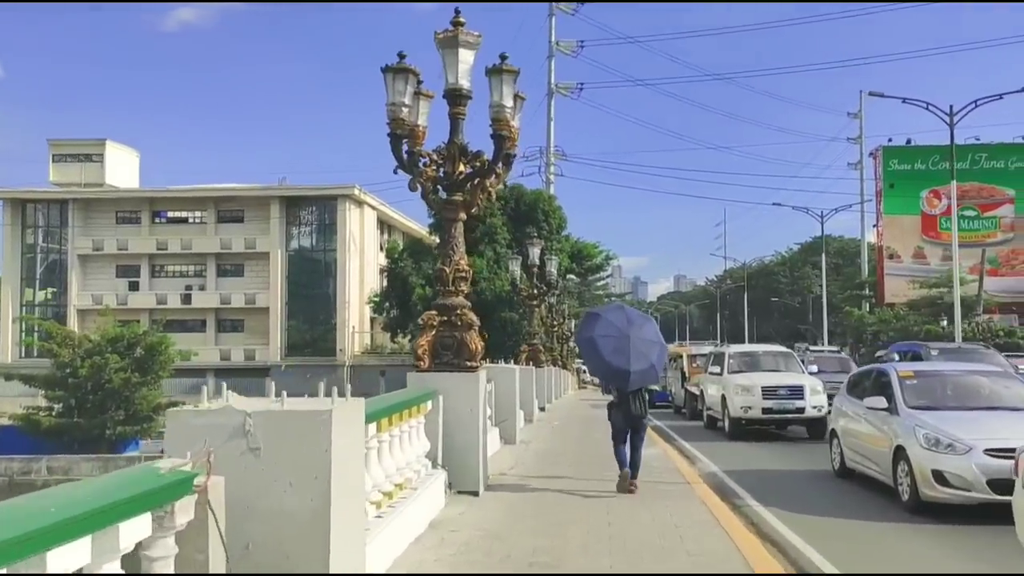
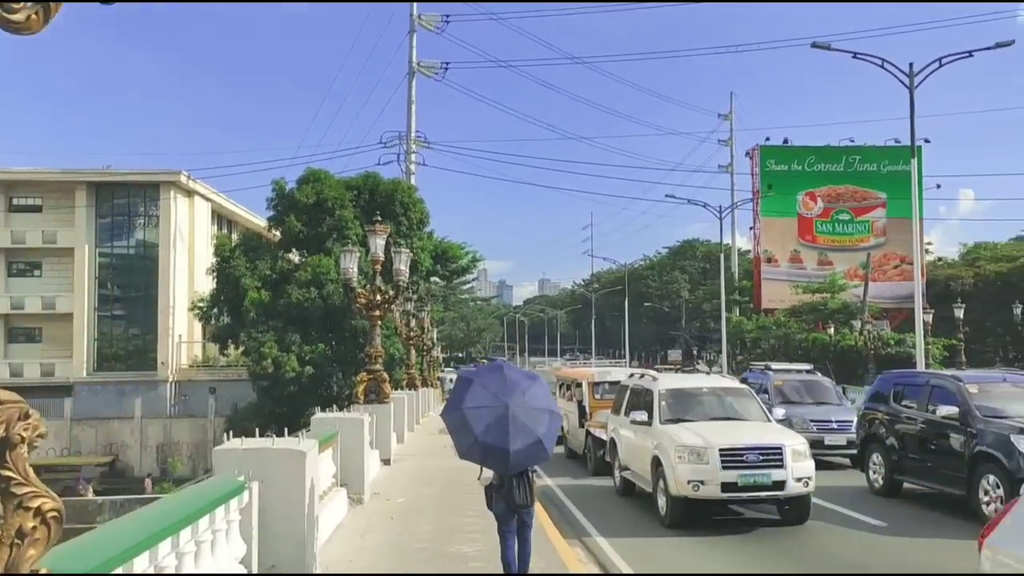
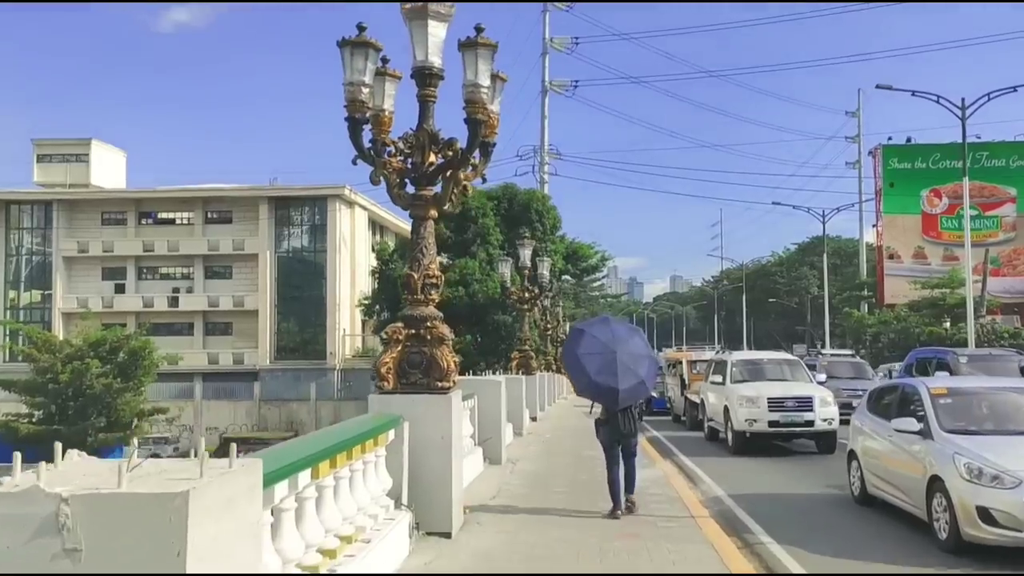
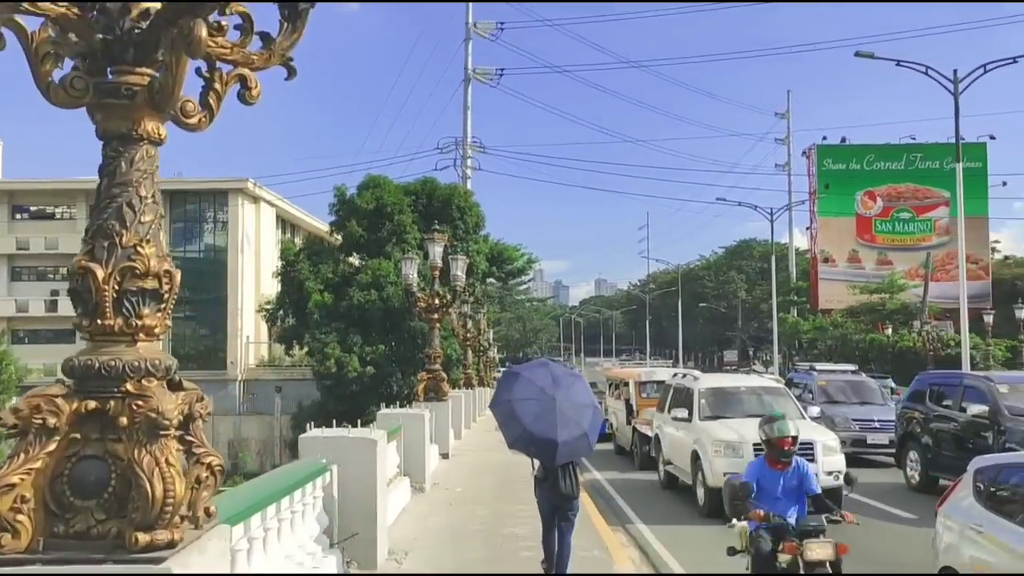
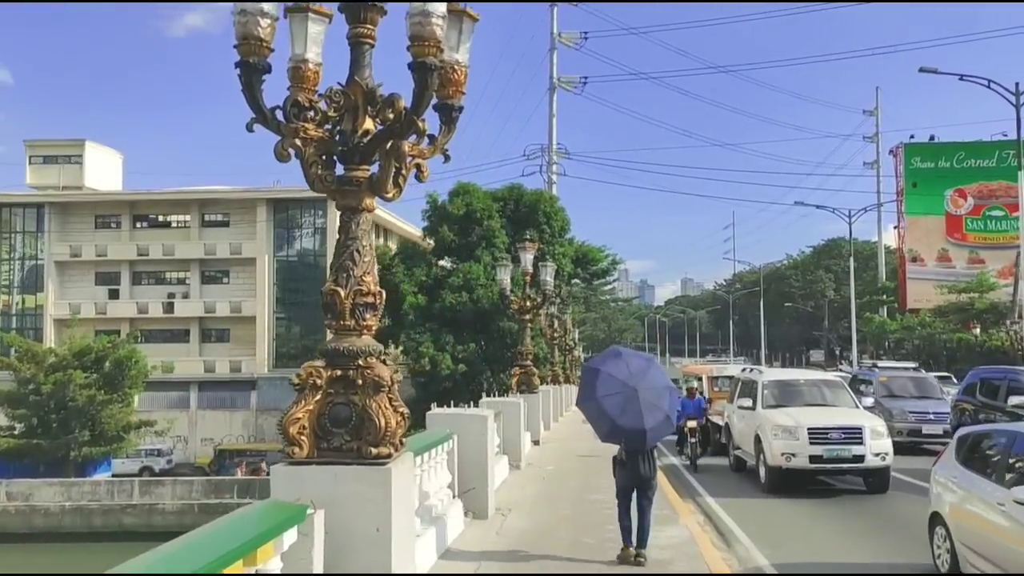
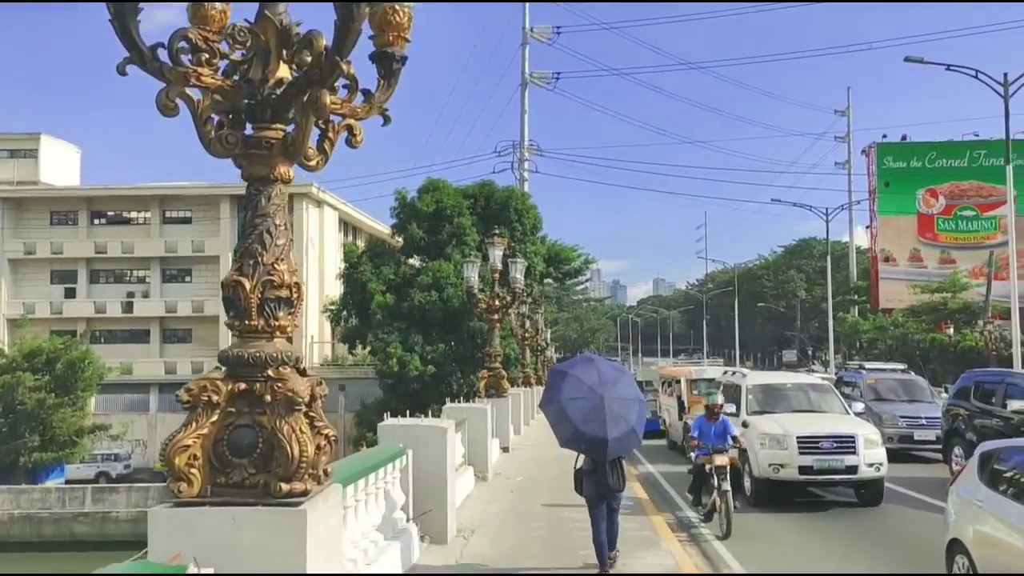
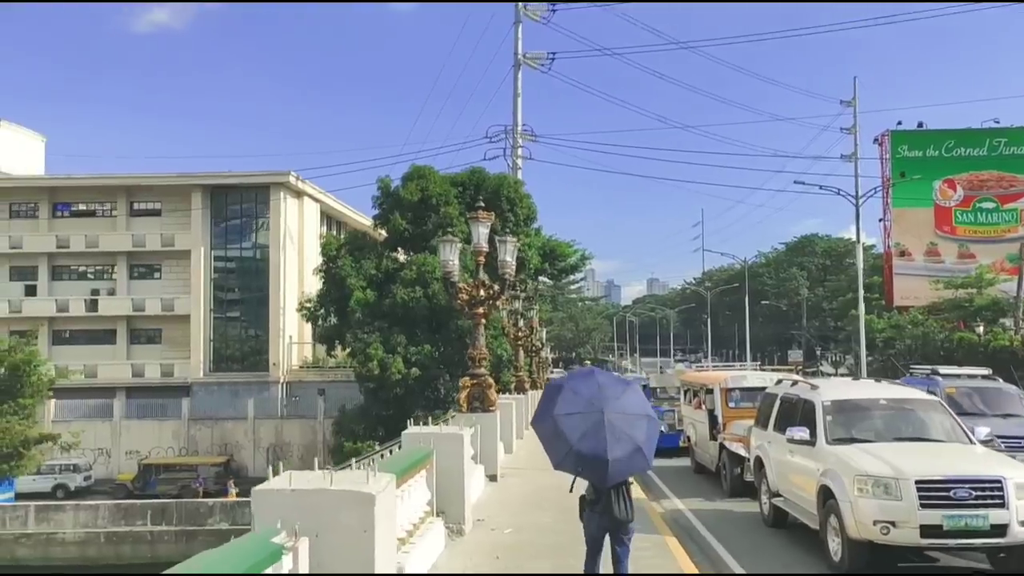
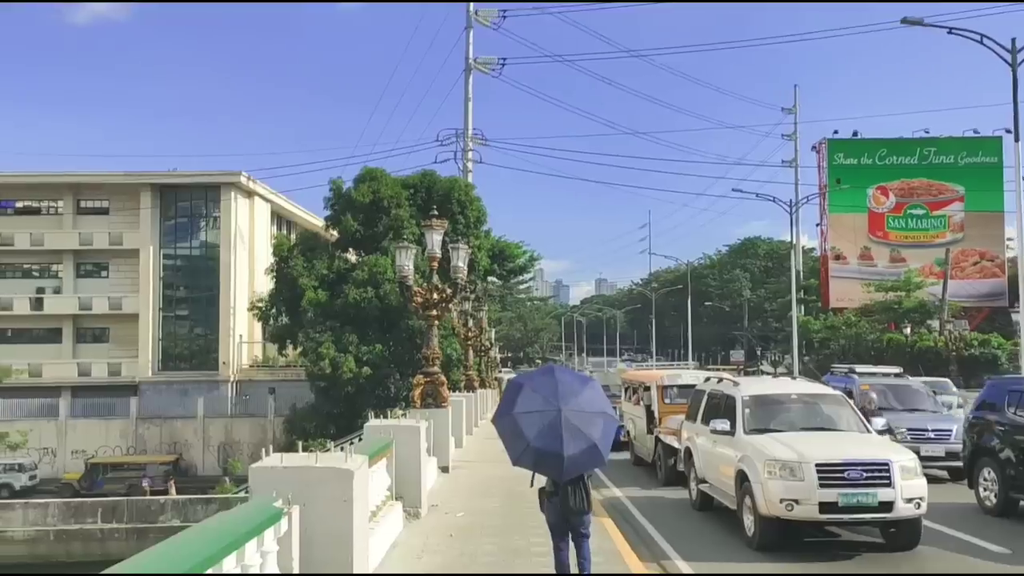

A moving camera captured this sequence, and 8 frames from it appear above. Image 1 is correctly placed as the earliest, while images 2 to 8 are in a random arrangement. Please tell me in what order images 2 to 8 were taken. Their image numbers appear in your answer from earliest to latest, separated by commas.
3, 5, 6, 4, 2, 8, 7
